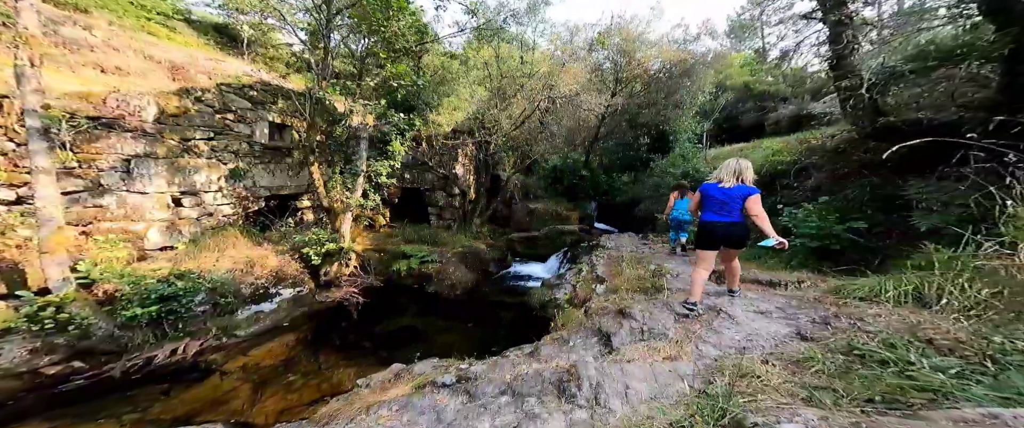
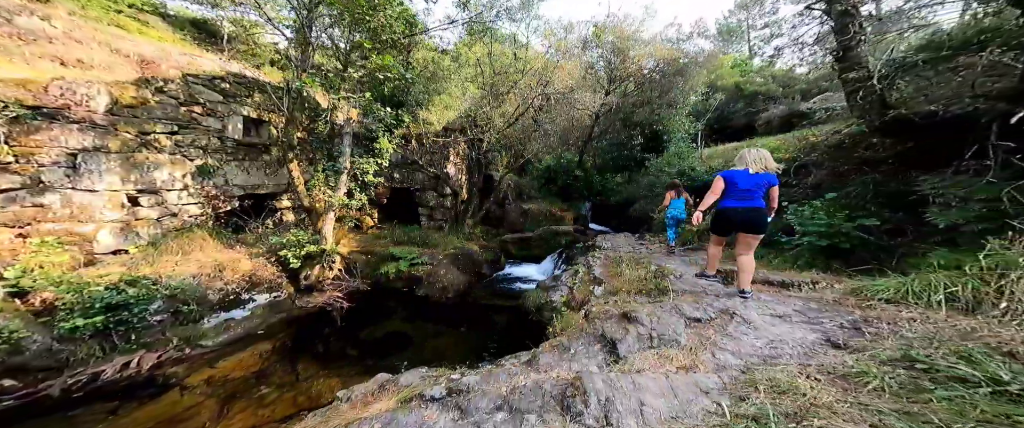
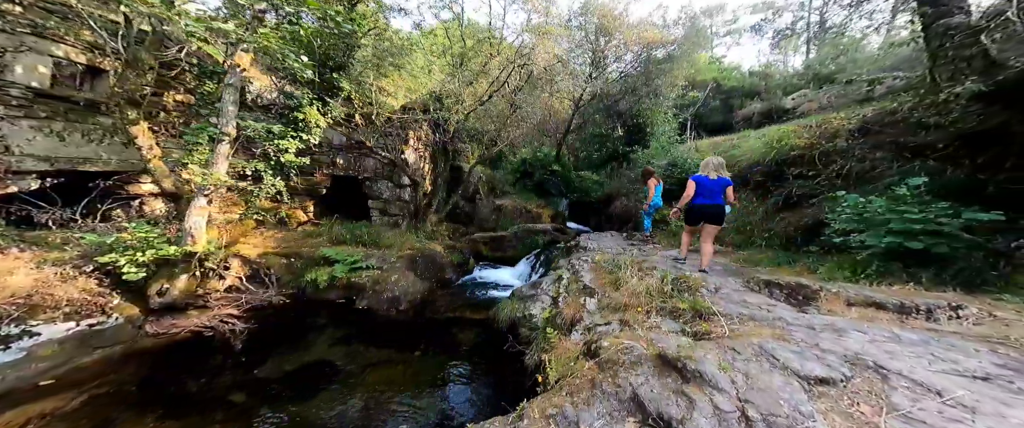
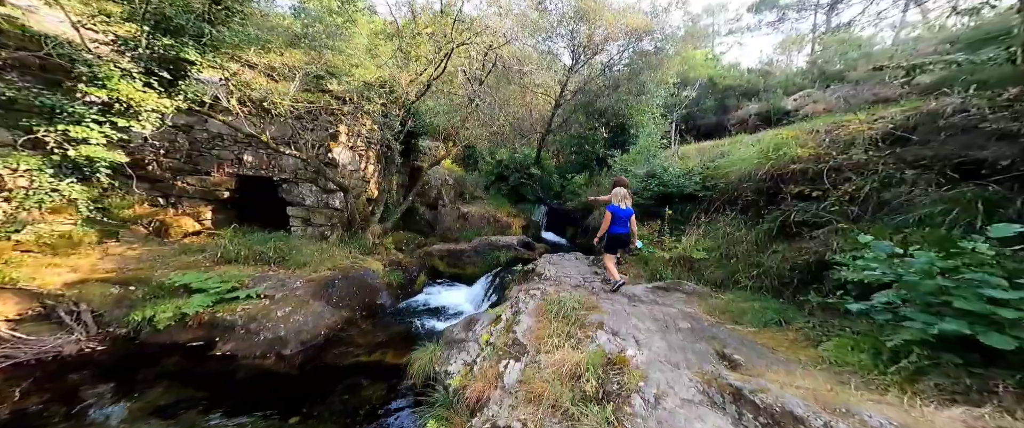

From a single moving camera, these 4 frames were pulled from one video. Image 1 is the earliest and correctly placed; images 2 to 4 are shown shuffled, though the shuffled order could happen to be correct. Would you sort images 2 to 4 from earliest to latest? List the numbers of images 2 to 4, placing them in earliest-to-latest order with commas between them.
2, 3, 4
